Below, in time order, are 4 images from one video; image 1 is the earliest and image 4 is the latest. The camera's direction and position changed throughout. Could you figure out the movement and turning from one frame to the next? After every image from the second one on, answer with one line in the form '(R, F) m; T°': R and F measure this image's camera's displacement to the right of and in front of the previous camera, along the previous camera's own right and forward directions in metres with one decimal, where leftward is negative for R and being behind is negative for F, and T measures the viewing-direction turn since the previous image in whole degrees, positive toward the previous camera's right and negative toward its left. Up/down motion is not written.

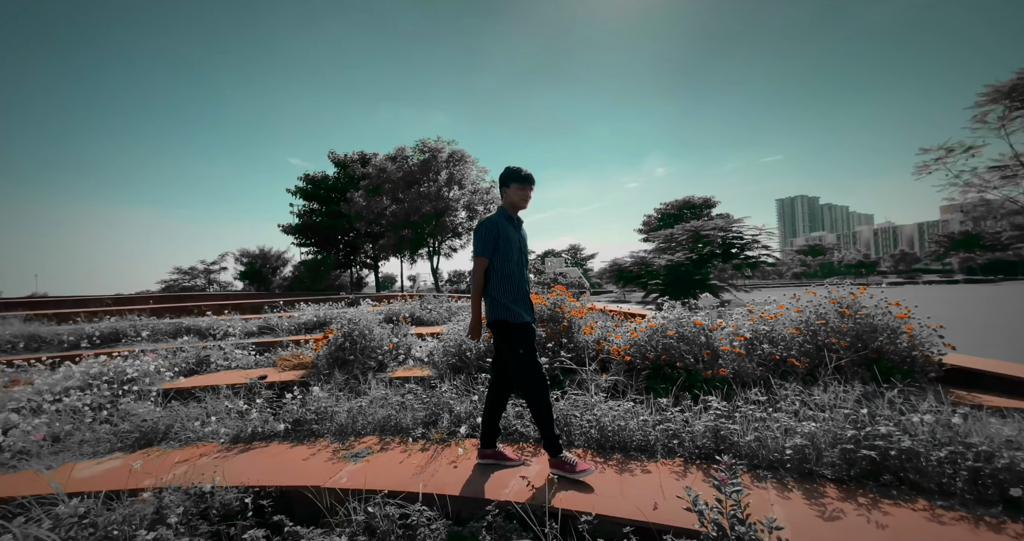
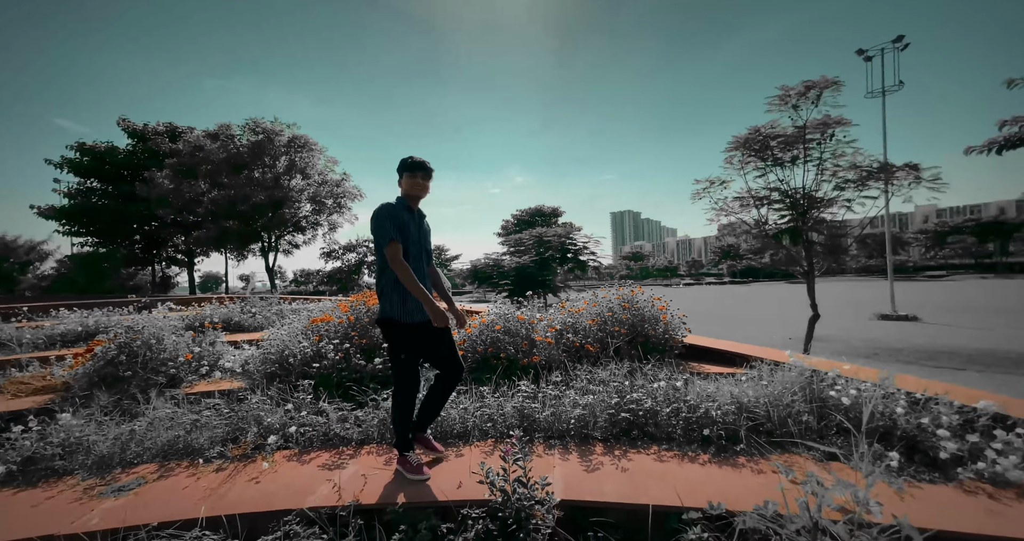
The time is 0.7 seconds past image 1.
(+0.2, -0.1) m; +20°
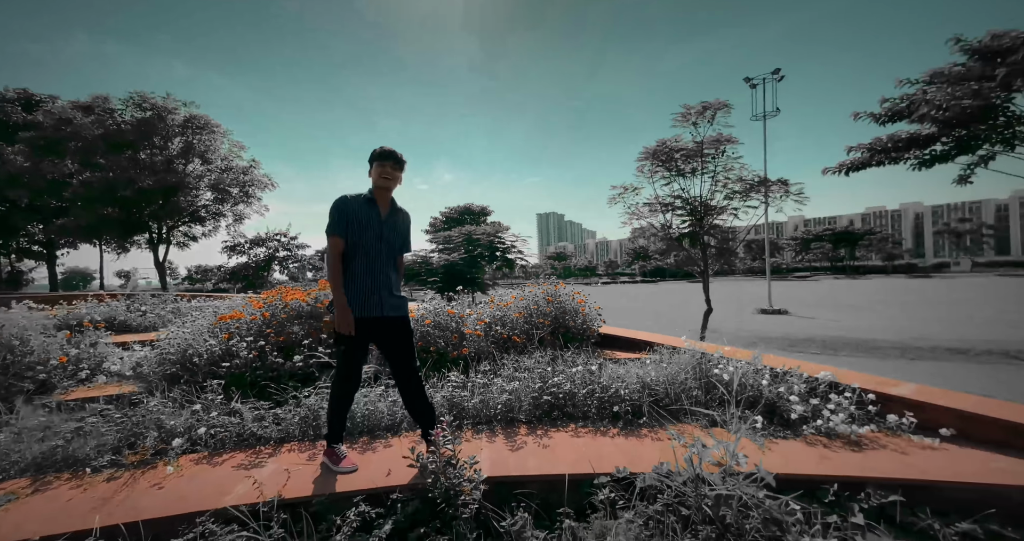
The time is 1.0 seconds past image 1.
(0.0, -0.1) m; +10°
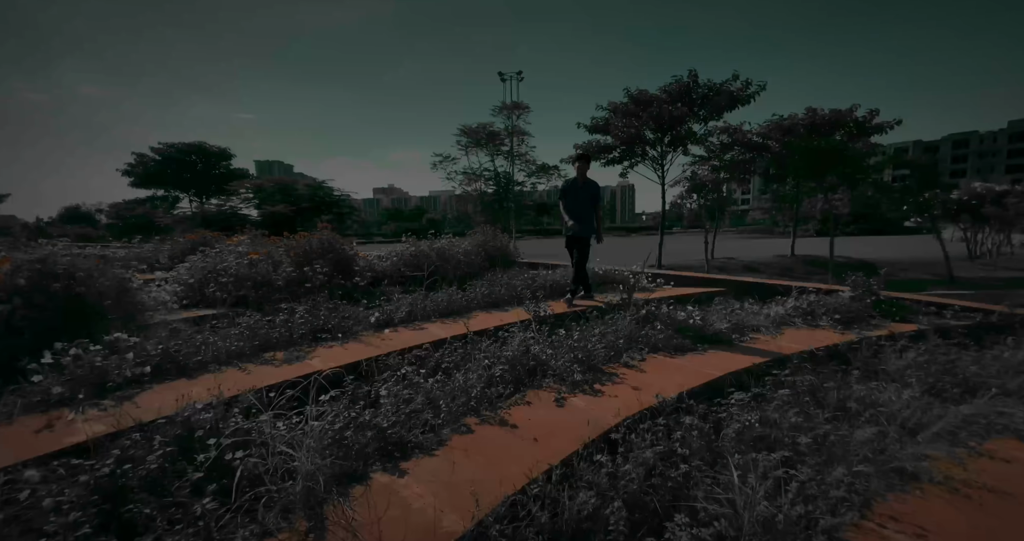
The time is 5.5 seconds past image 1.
(-2.9, -1.0) m; +37°
